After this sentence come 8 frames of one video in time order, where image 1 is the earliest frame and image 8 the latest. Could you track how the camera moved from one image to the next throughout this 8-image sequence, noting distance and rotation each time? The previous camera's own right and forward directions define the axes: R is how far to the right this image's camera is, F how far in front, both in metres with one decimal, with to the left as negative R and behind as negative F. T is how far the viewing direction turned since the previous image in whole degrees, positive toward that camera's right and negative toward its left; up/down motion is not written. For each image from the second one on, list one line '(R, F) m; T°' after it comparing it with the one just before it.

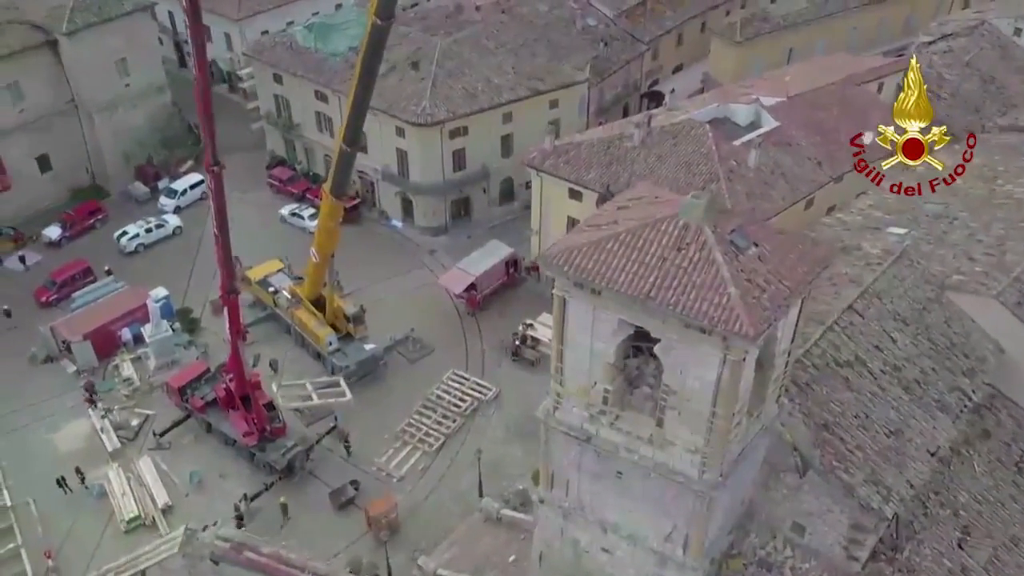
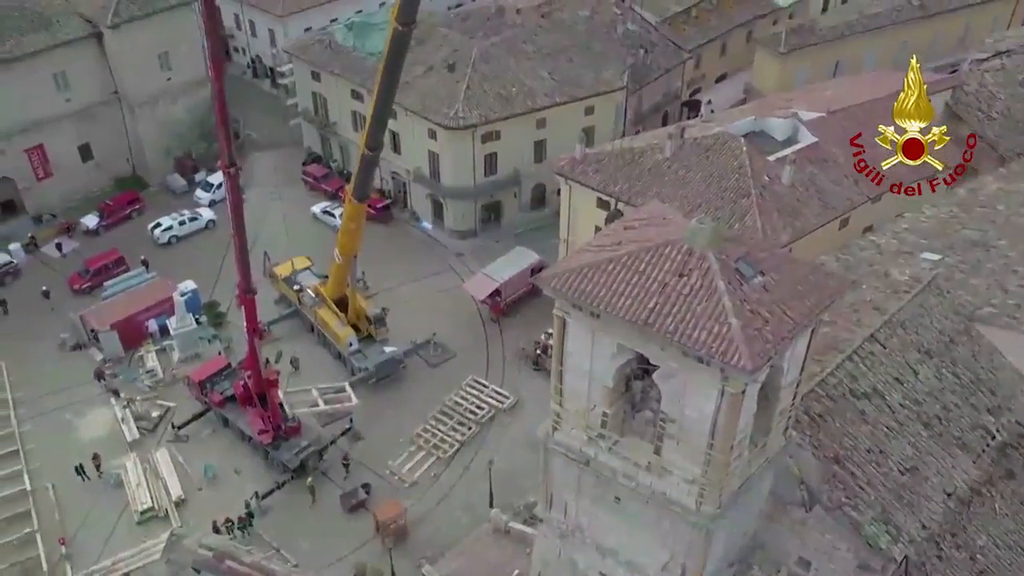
(+1.1, +0.4) m; -3°
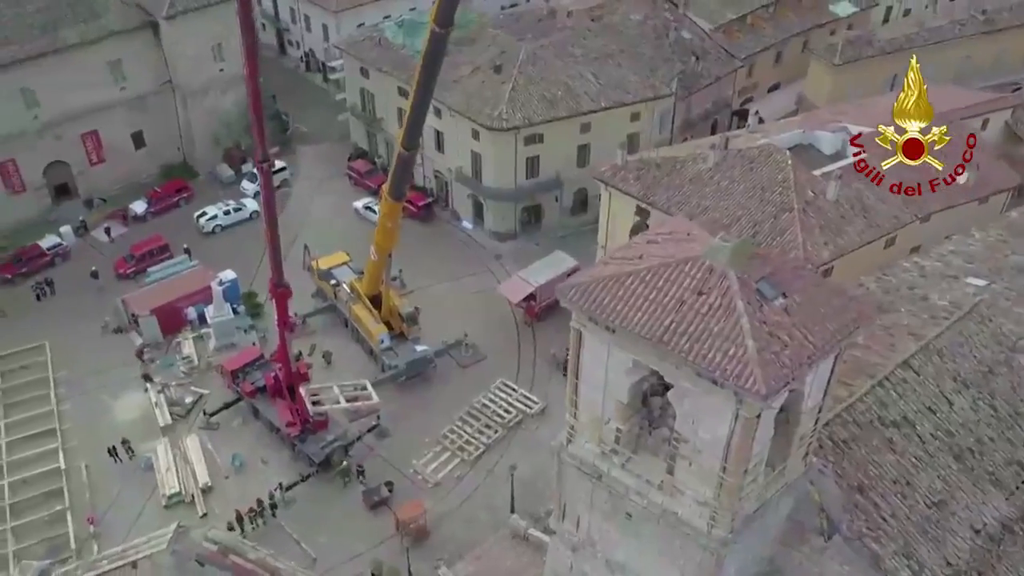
(+0.8, +0.2) m; -3°
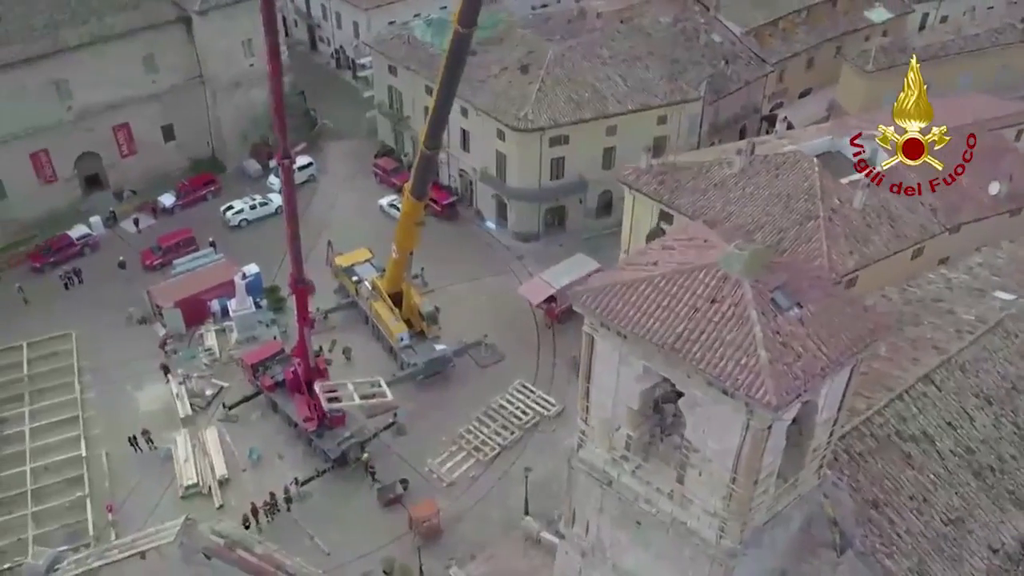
(+0.4, +0.1) m; -2°
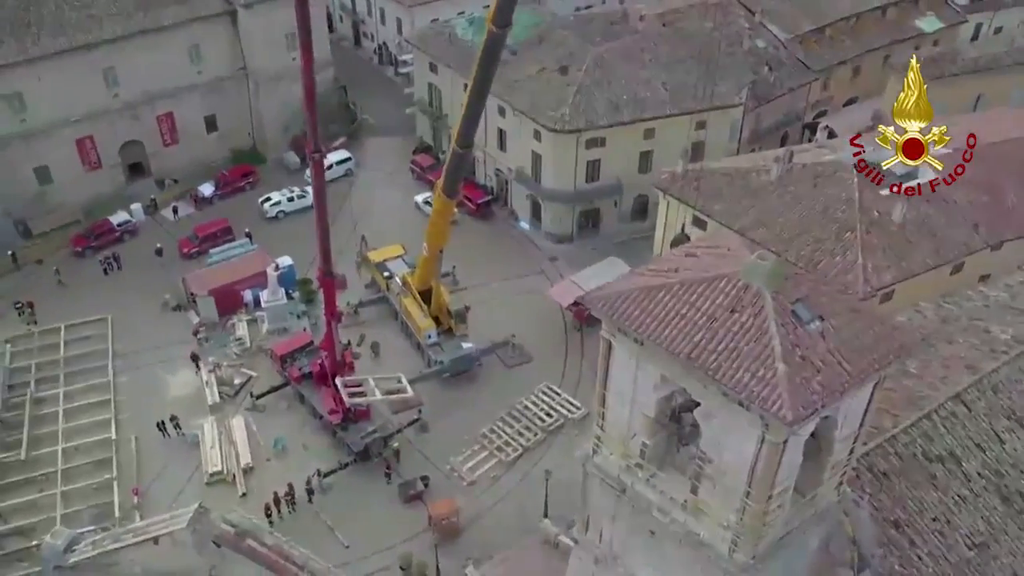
(+0.5, +0.1) m; -3°
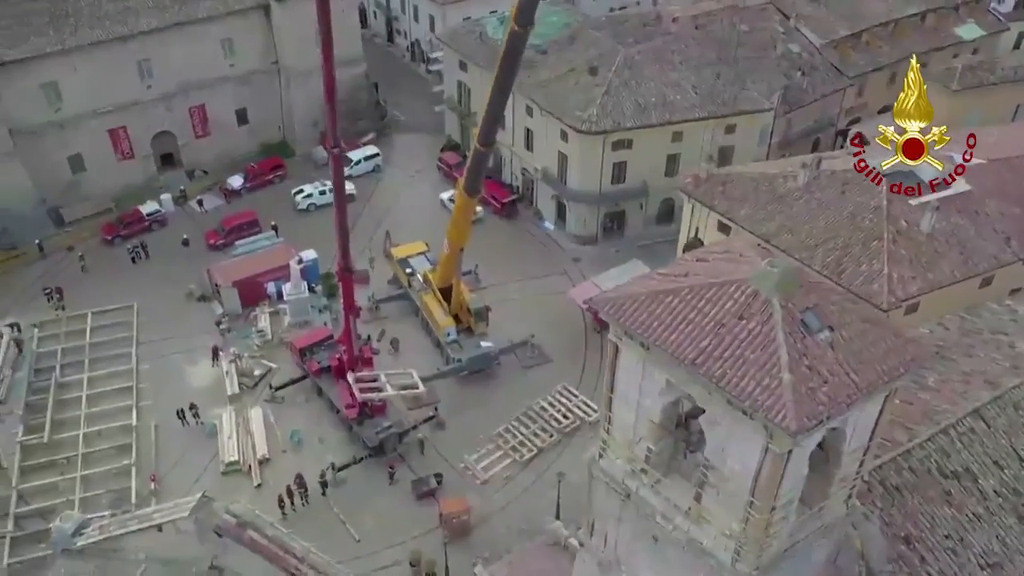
(+0.6, +0.1) m; -2°
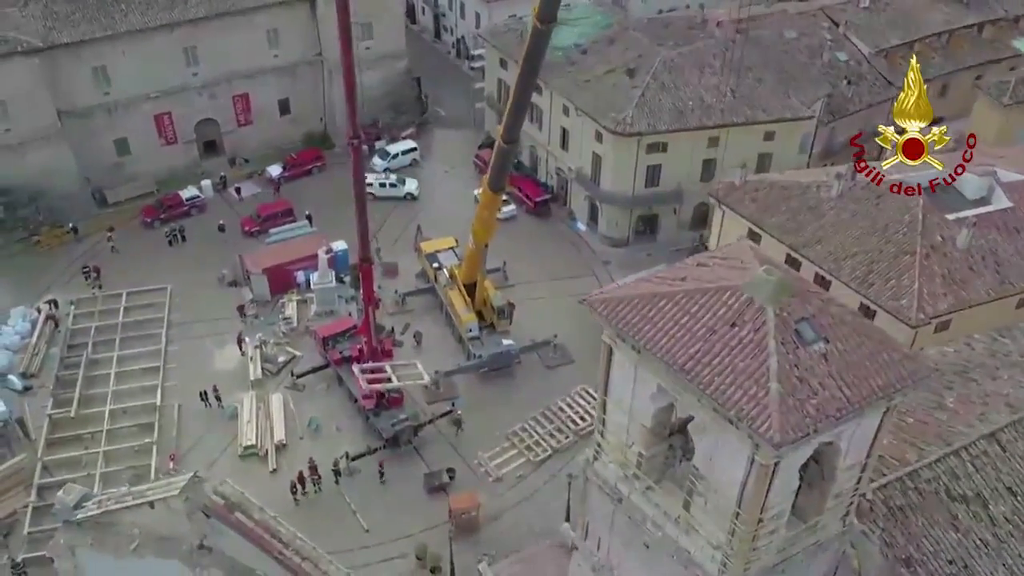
(+1.3, +0.2) m; -3°
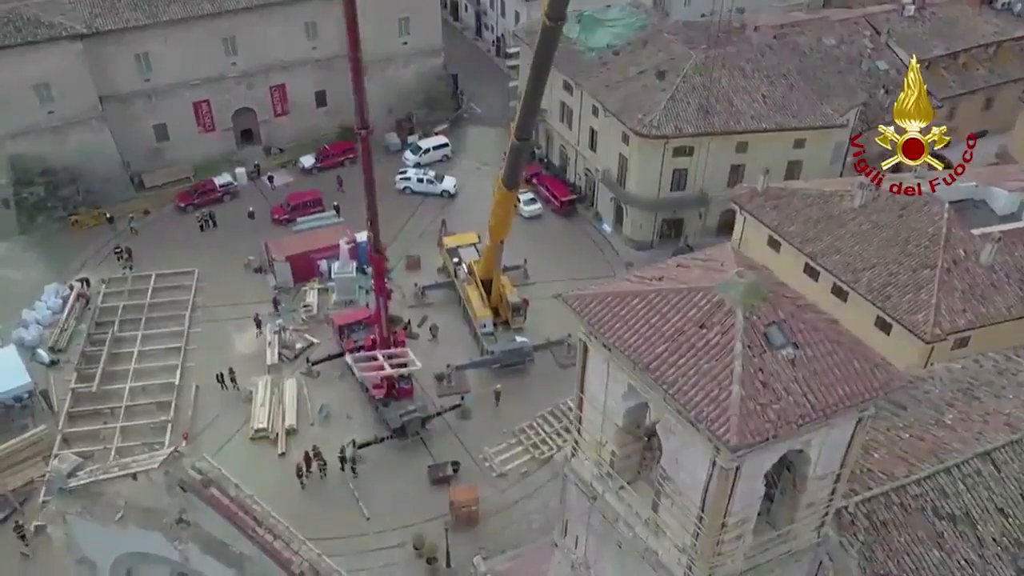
(+1.7, -0.1) m; -3°
